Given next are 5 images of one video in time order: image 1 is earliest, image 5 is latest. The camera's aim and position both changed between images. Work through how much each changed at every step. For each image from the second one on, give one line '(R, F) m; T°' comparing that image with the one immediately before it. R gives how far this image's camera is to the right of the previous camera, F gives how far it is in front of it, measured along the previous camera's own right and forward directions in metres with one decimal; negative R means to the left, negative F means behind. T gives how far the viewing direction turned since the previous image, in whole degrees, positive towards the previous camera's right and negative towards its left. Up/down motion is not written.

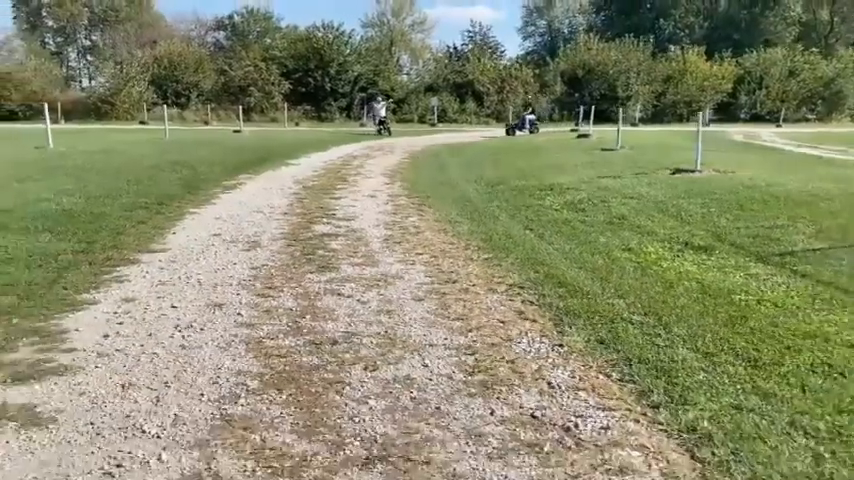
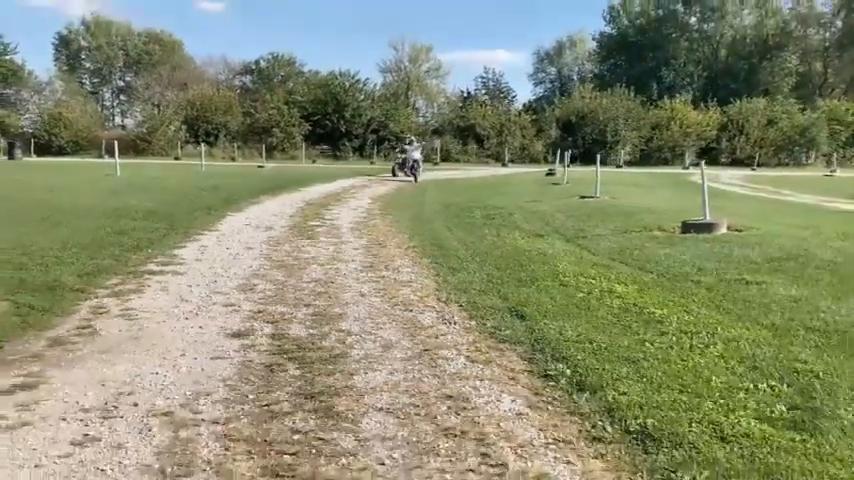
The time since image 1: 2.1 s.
(+1.4, -5.7) m; -1°
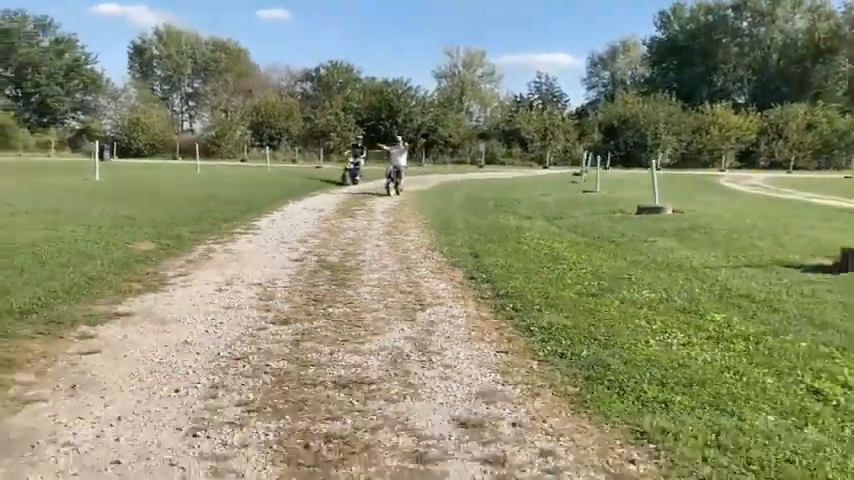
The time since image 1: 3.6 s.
(+1.1, -4.3) m; -4°
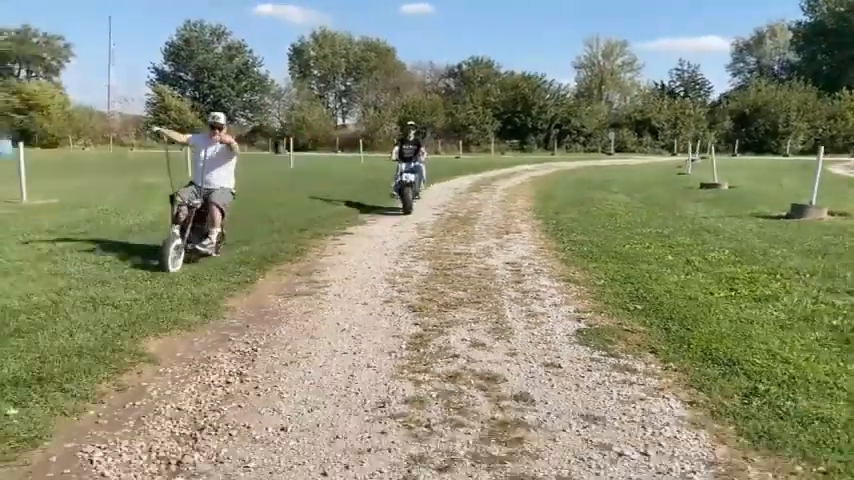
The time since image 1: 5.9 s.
(+1.1, -6.2) m; -11°
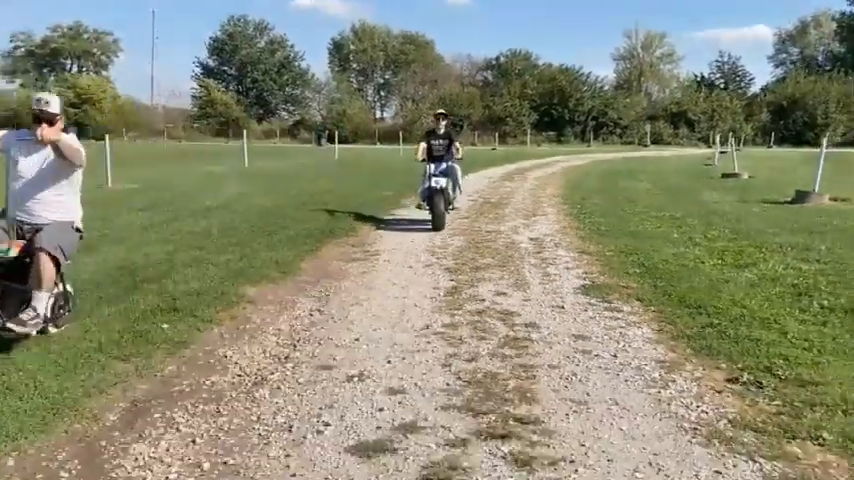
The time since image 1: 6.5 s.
(0.0, -1.8) m; -3°
